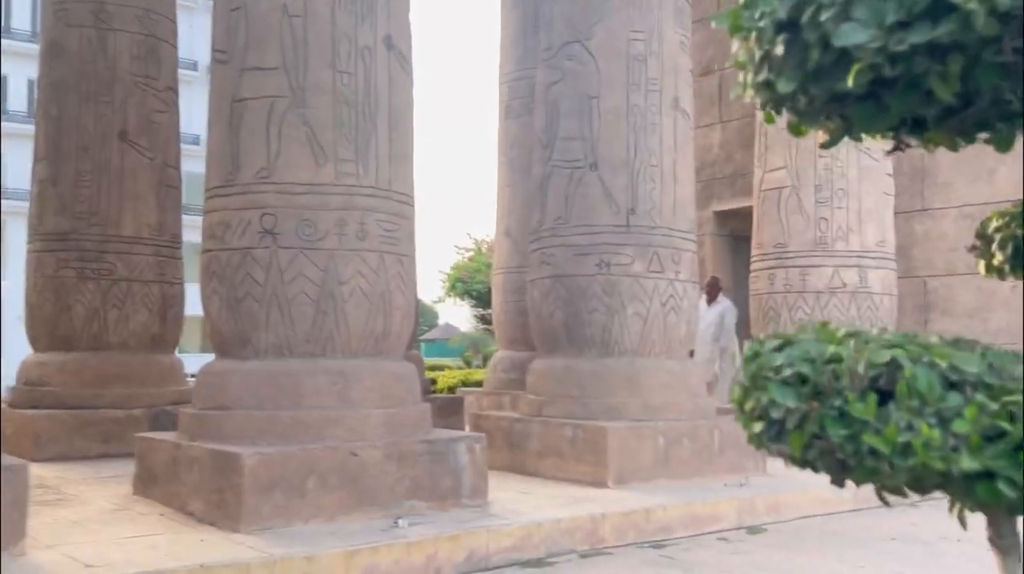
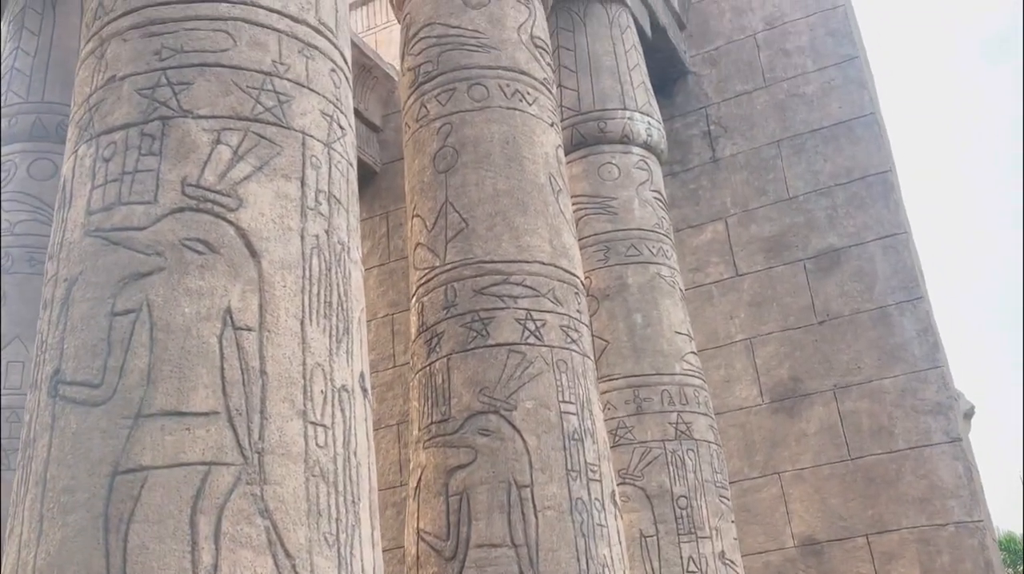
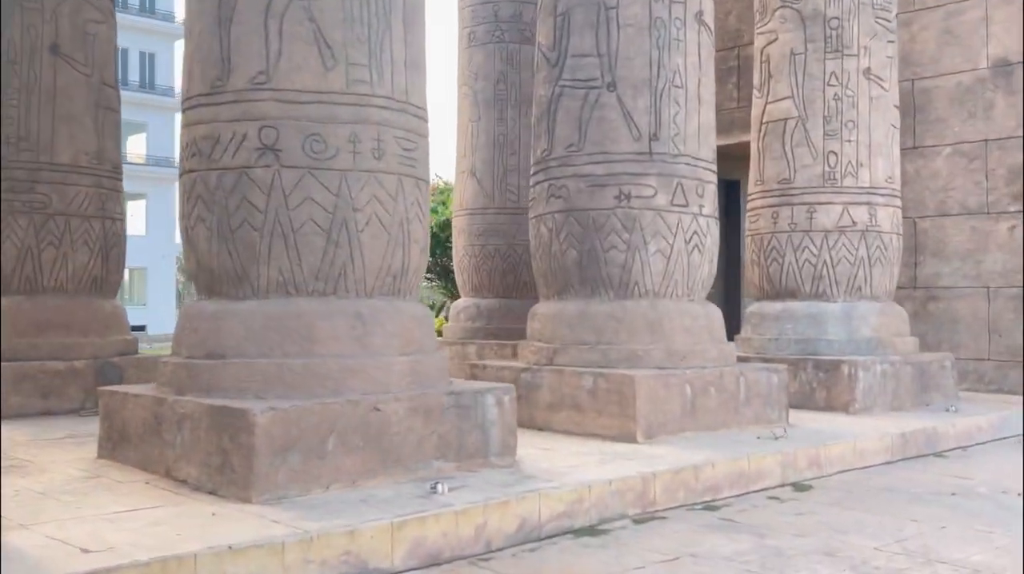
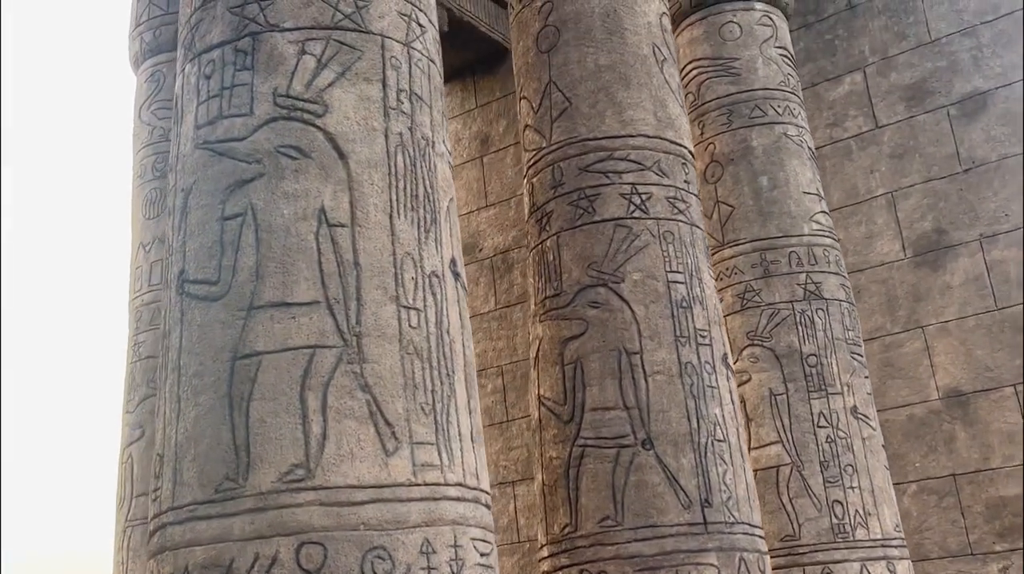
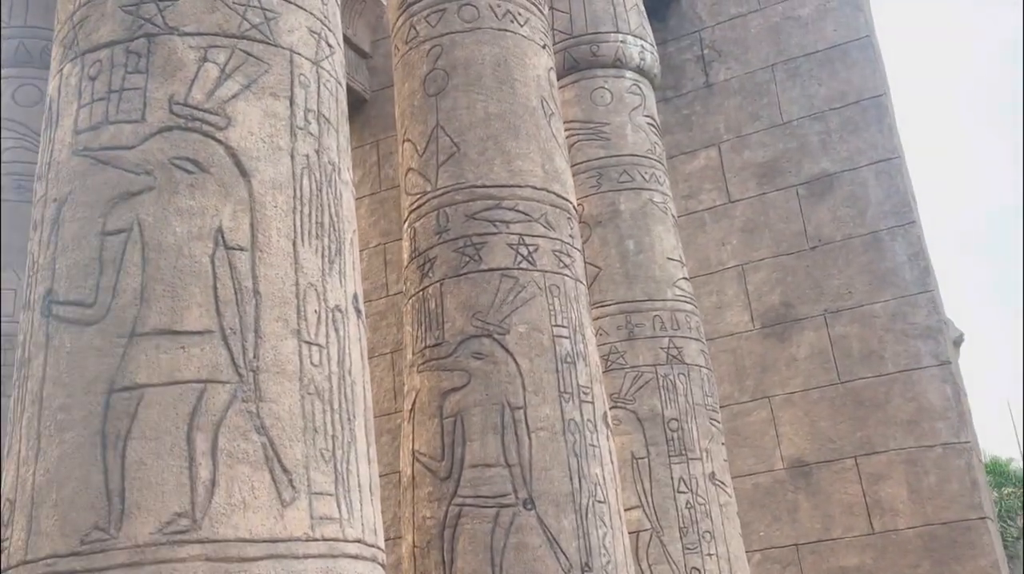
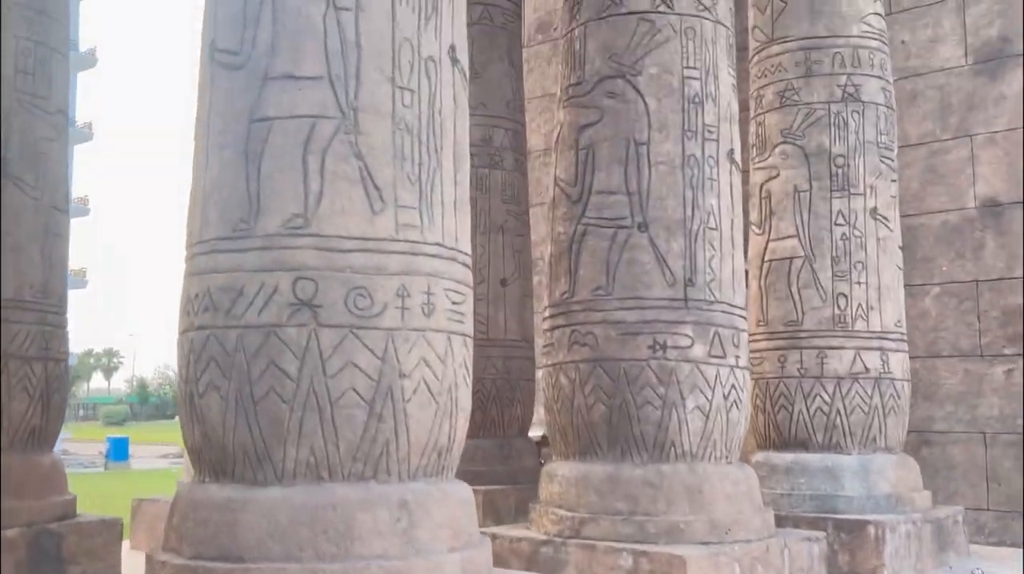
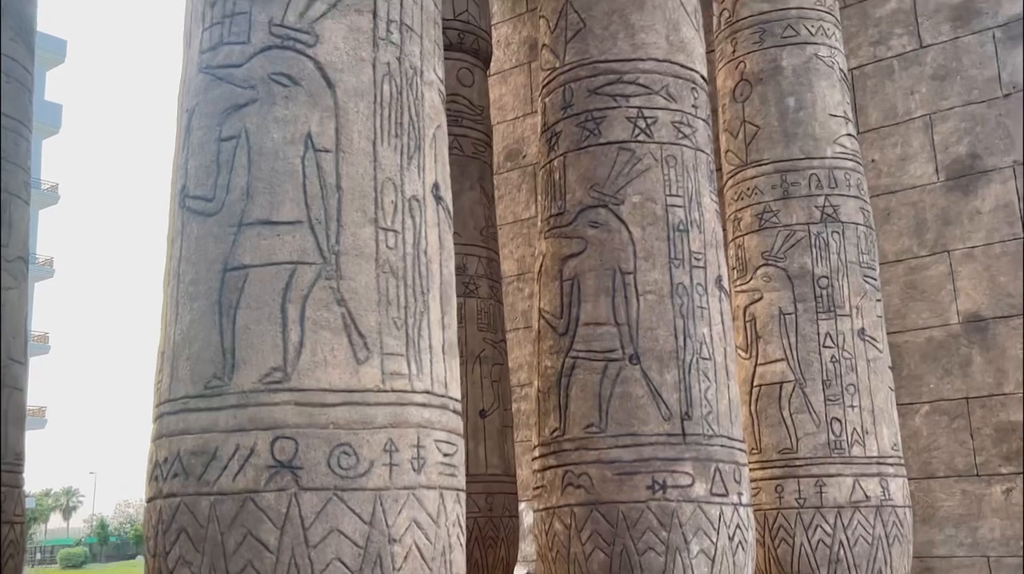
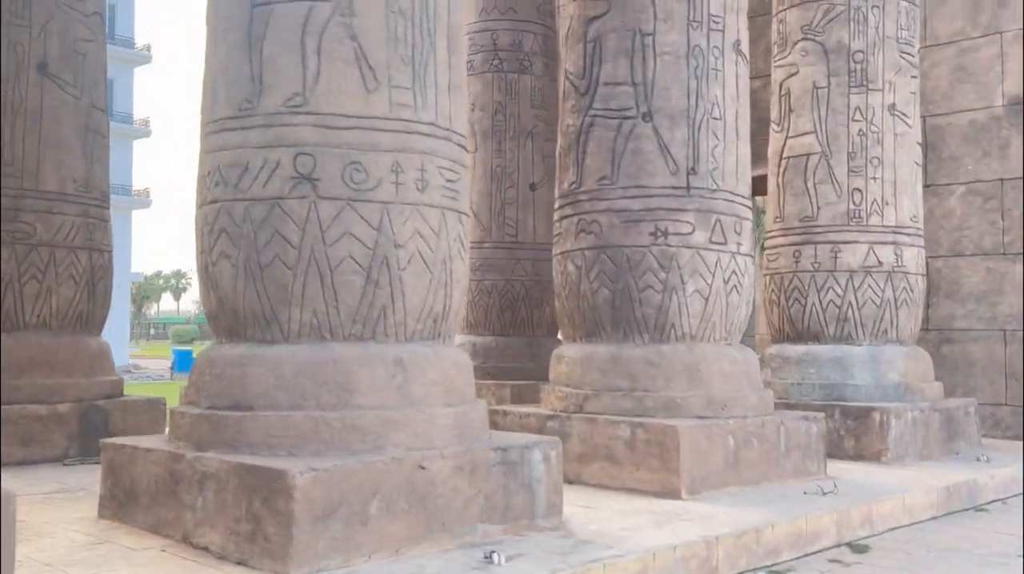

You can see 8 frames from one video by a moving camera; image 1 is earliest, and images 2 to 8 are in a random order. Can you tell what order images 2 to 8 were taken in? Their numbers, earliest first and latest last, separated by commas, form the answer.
3, 8, 6, 7, 4, 5, 2
